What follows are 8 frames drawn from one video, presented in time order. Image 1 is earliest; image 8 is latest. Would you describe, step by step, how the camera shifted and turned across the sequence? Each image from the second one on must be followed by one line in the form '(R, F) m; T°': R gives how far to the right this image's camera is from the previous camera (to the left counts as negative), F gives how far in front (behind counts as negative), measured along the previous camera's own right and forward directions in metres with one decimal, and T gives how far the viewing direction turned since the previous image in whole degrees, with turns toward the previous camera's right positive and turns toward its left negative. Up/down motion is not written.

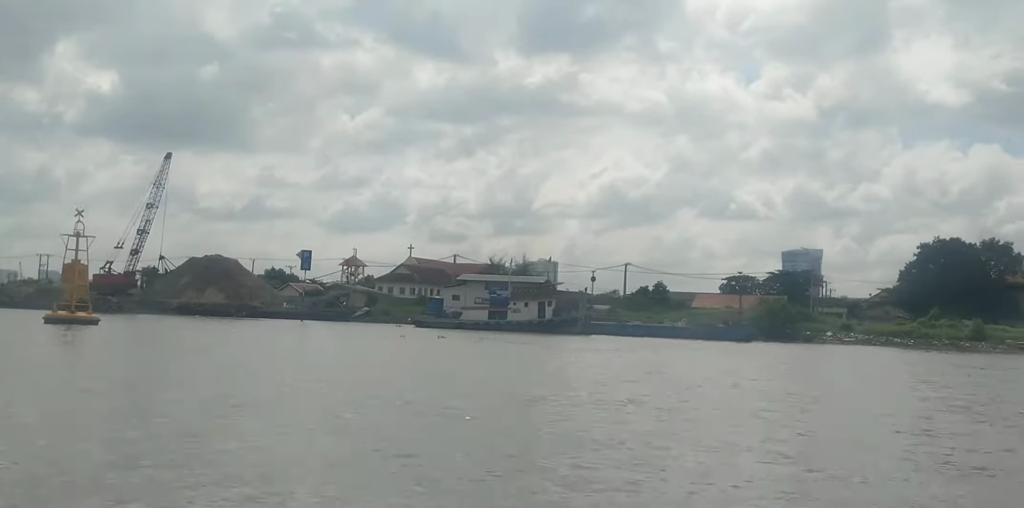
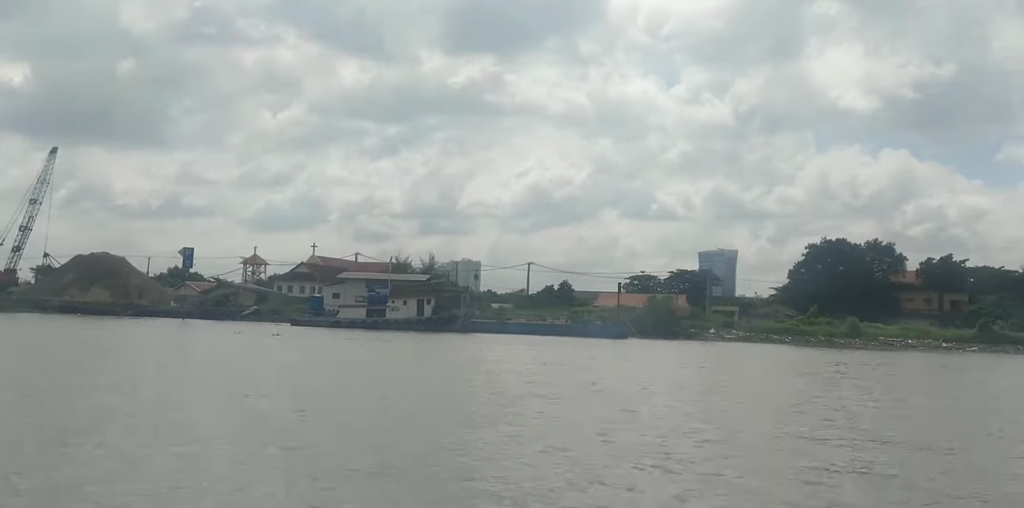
(+1.0, -0.6) m; +4°
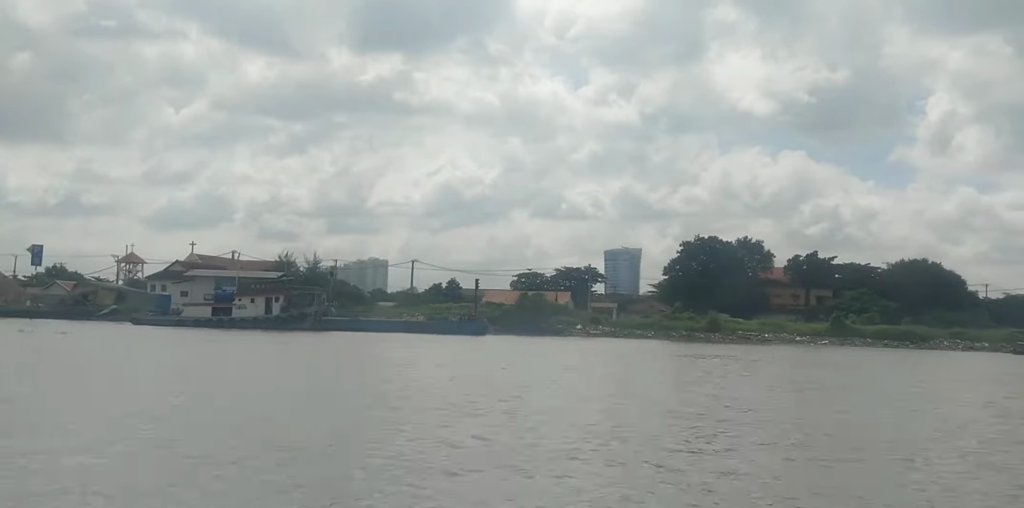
(+1.4, -0.6) m; +5°
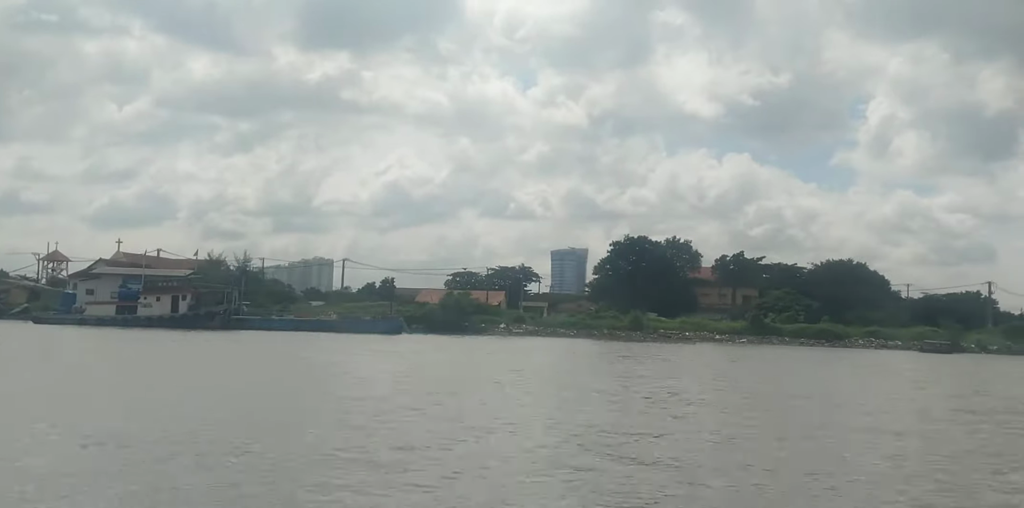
(+0.9, -0.2) m; +3°
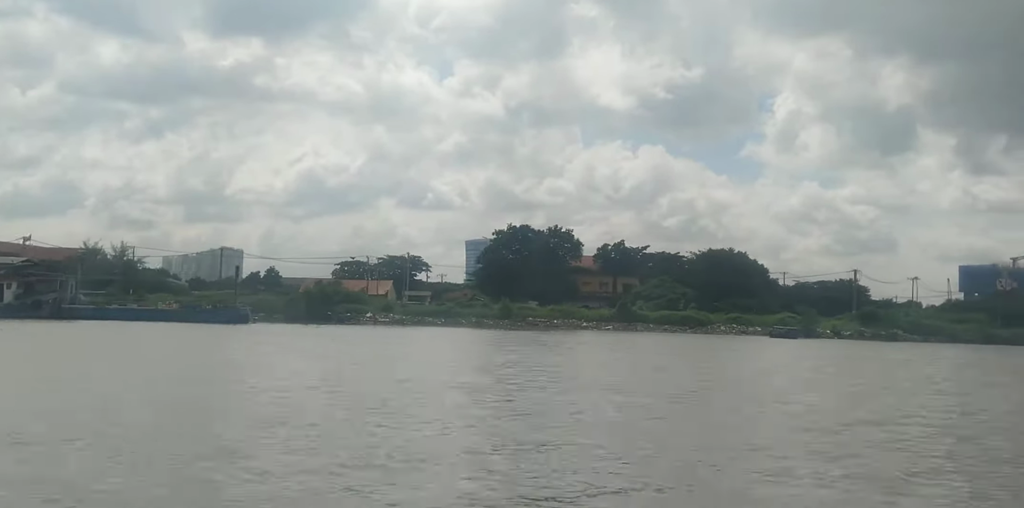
(+1.8, -0.1) m; +5°
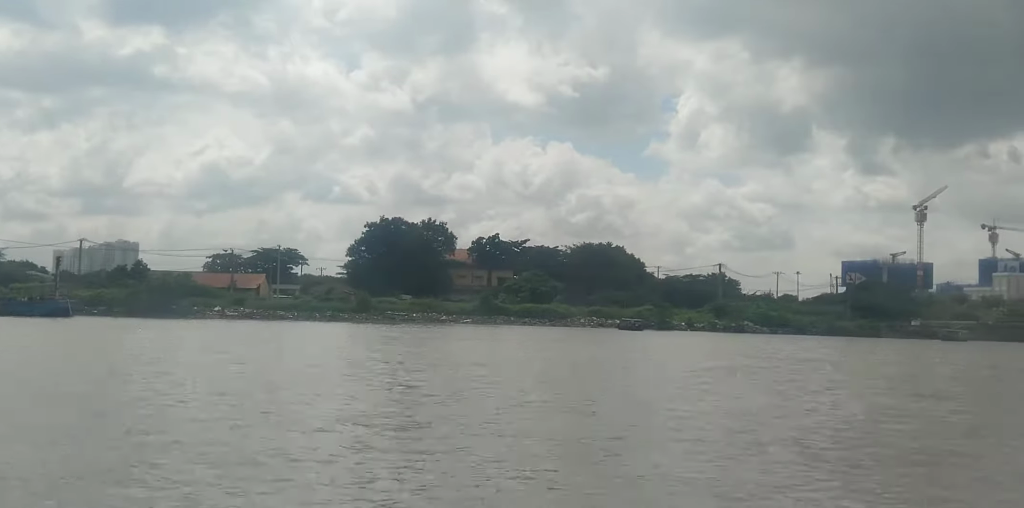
(+1.8, +0.3) m; +5°
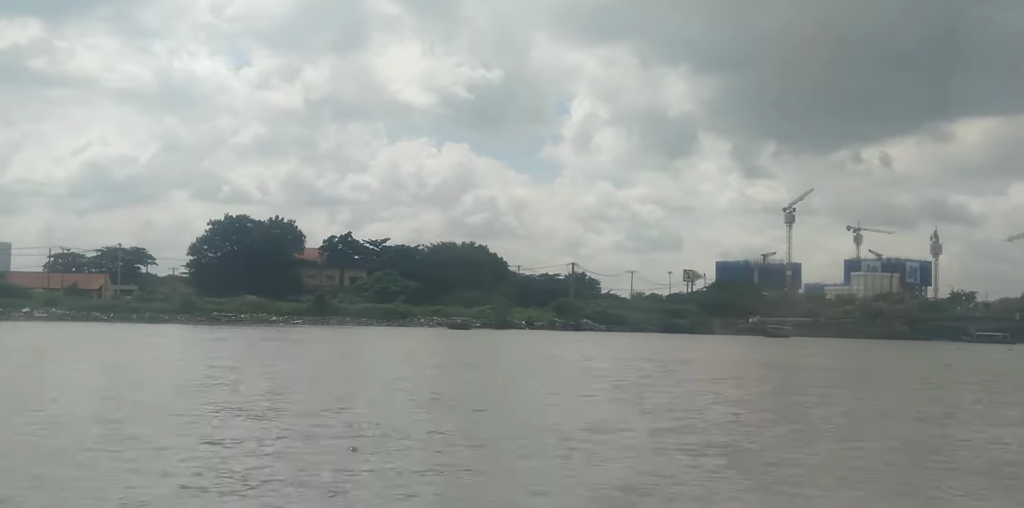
(+2.1, +0.9) m; +6°
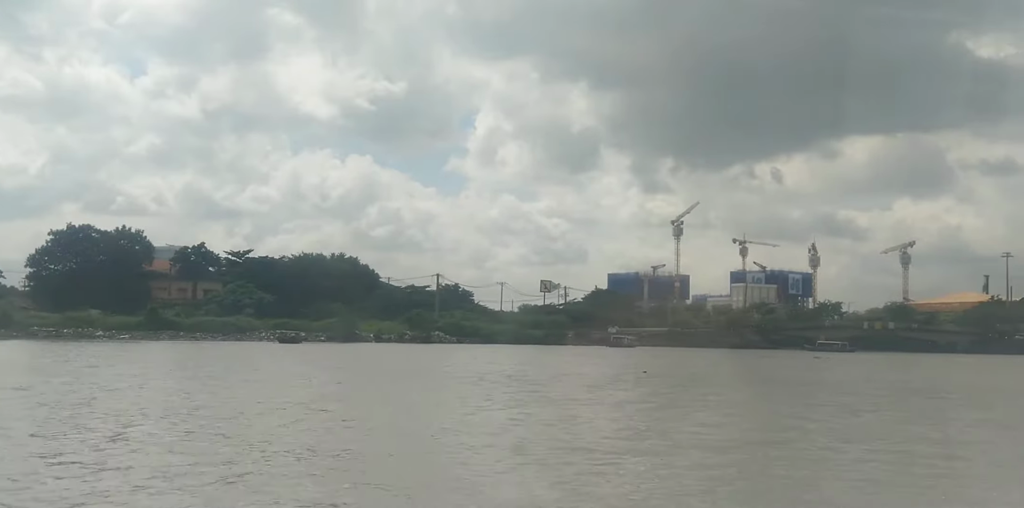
(+2.1, +1.4) m; +6°
